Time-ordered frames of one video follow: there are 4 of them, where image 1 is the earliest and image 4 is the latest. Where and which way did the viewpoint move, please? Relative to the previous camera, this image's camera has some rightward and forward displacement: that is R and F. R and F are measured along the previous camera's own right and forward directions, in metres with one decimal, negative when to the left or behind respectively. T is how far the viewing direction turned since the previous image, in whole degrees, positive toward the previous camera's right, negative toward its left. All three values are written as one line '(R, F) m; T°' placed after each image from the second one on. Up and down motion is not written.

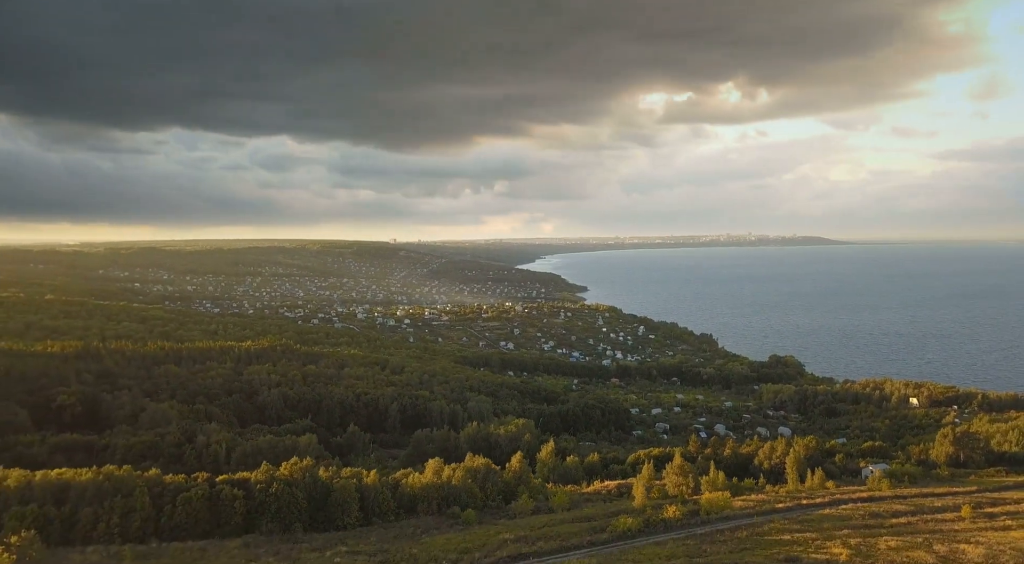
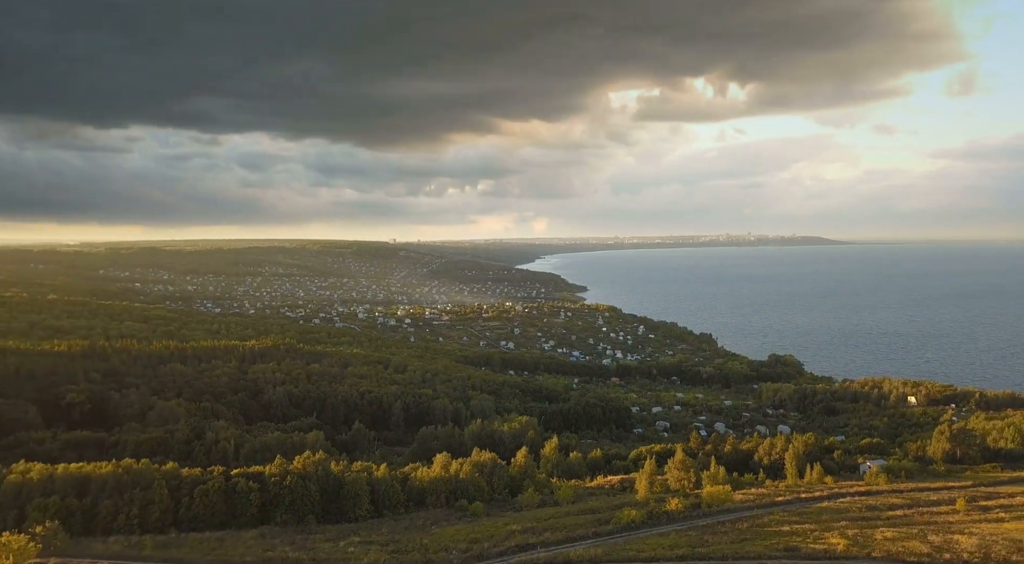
(-0.2, -0.7) m; 0°
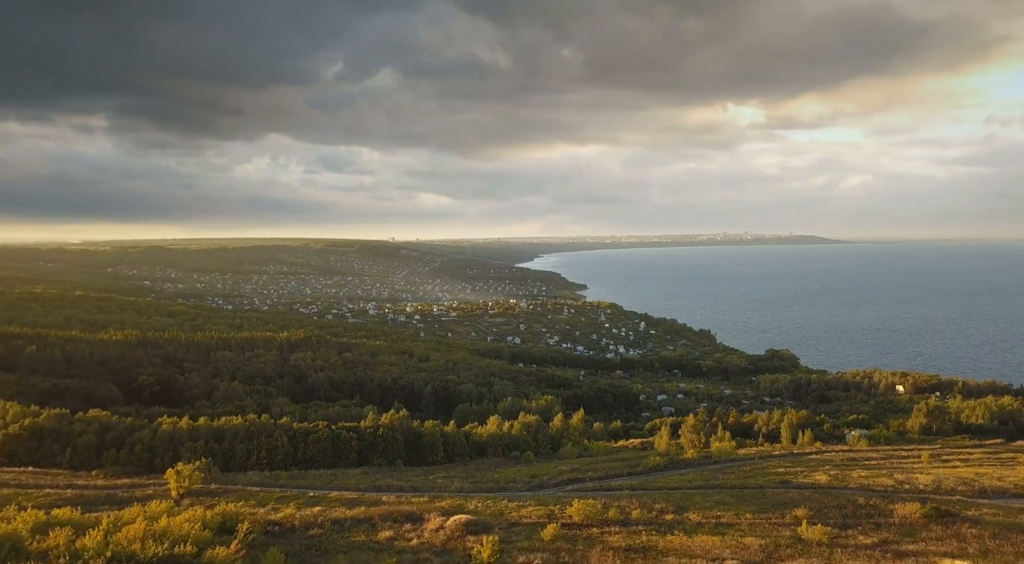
(-2.0, -6.4) m; 0°
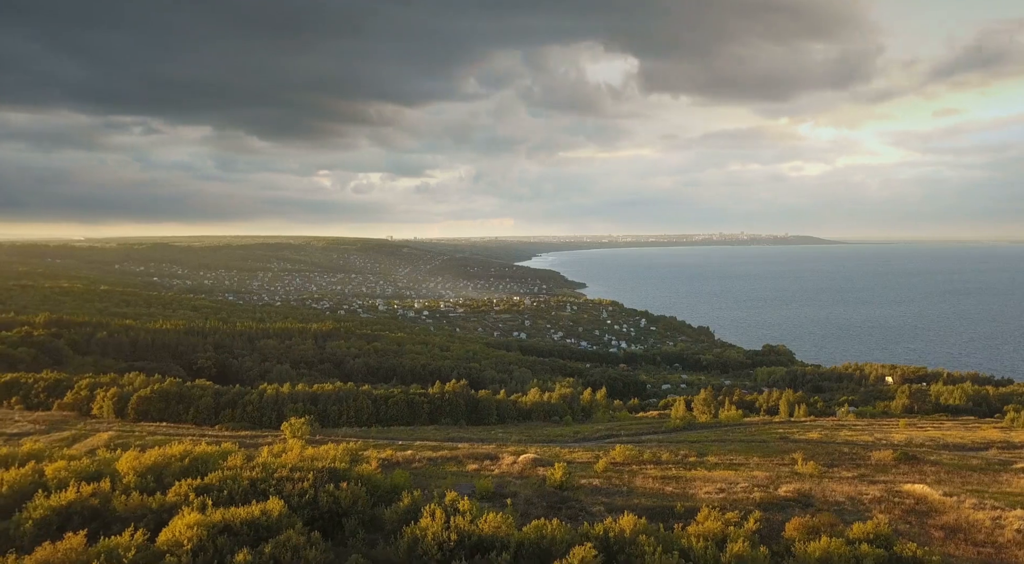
(-2.3, -6.5) m; 0°
